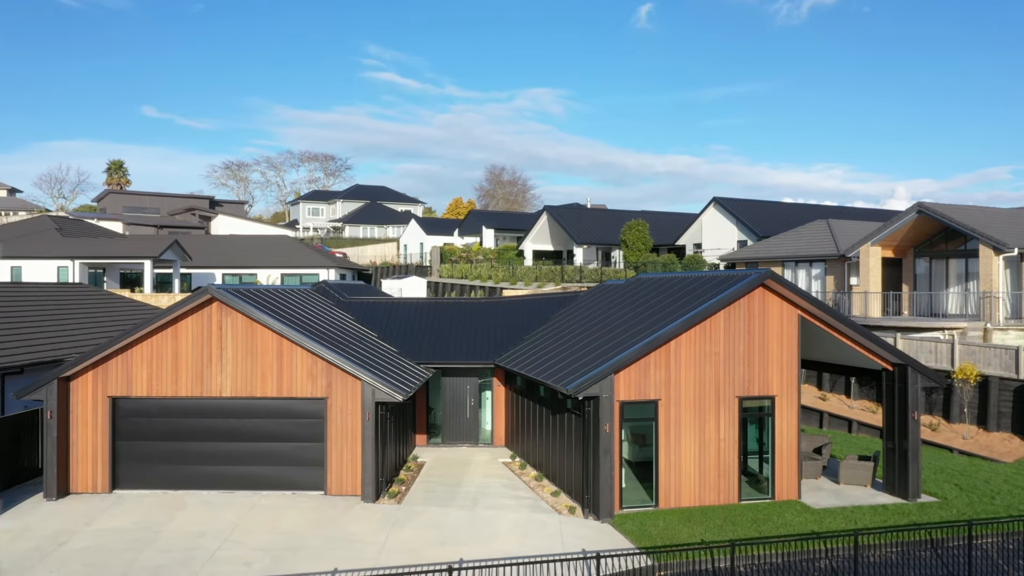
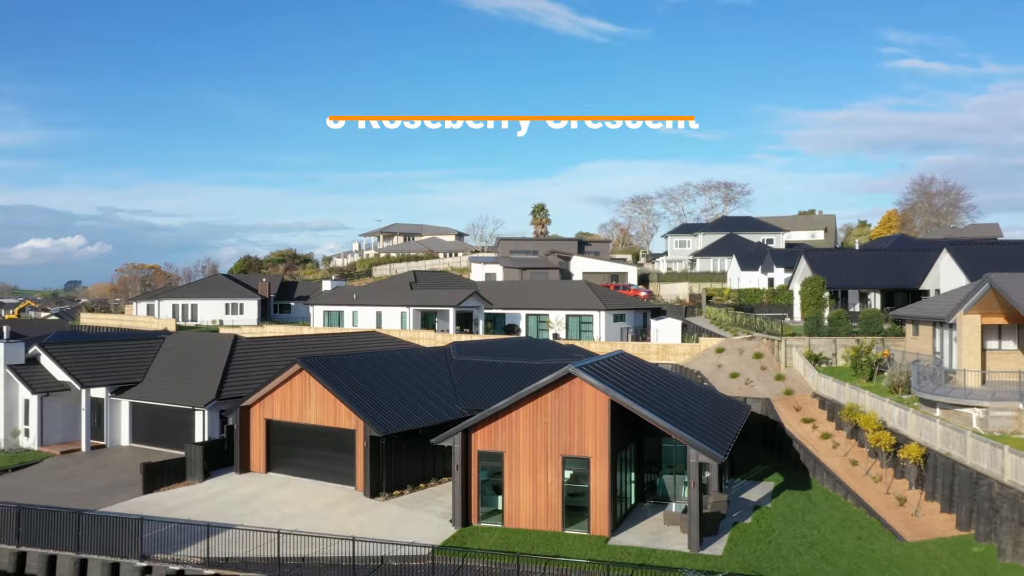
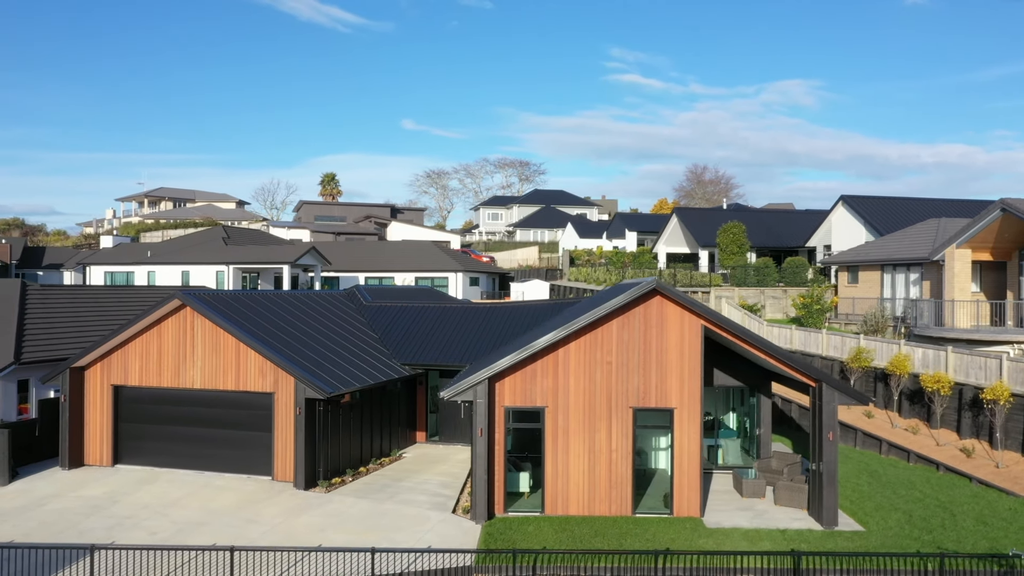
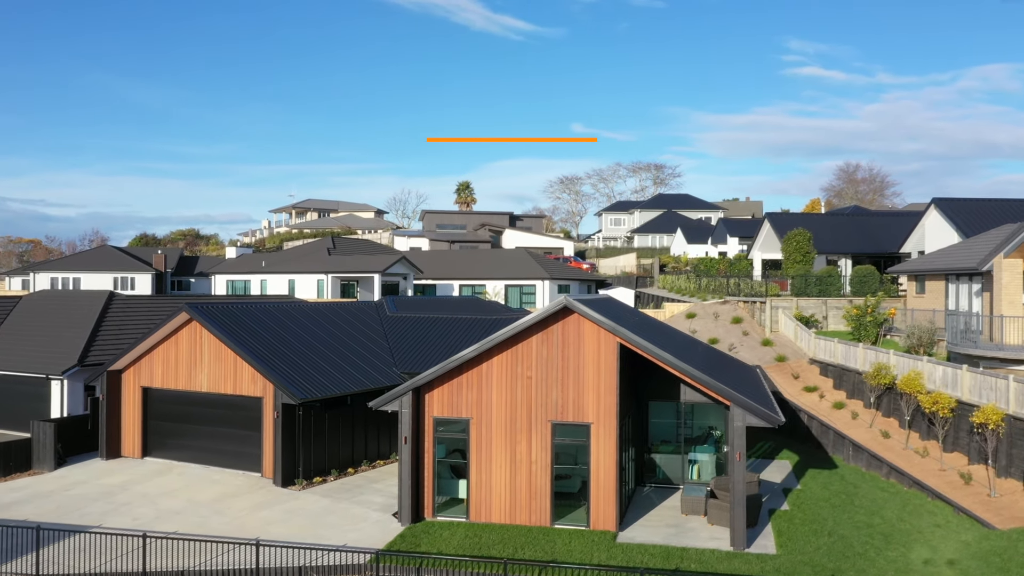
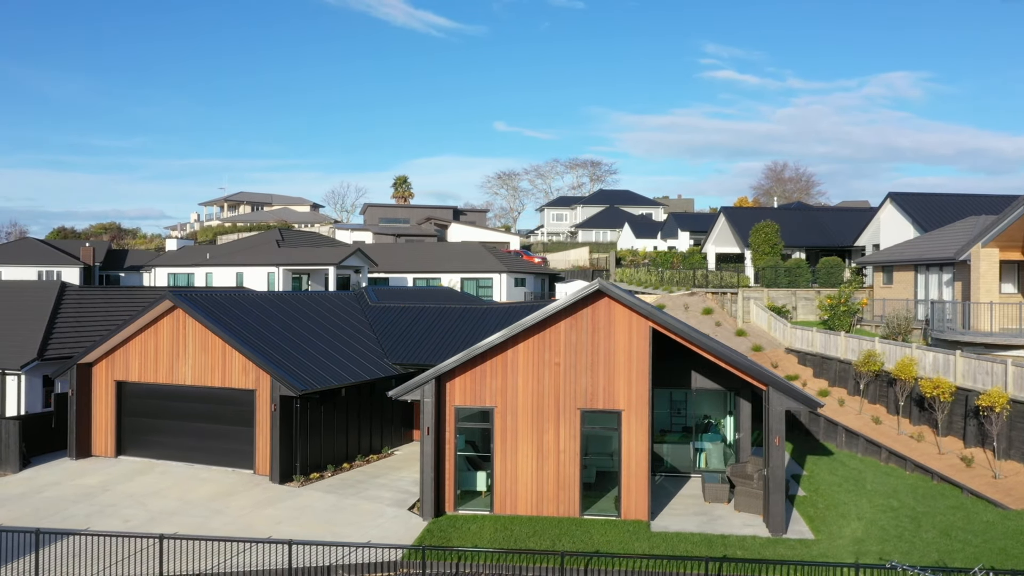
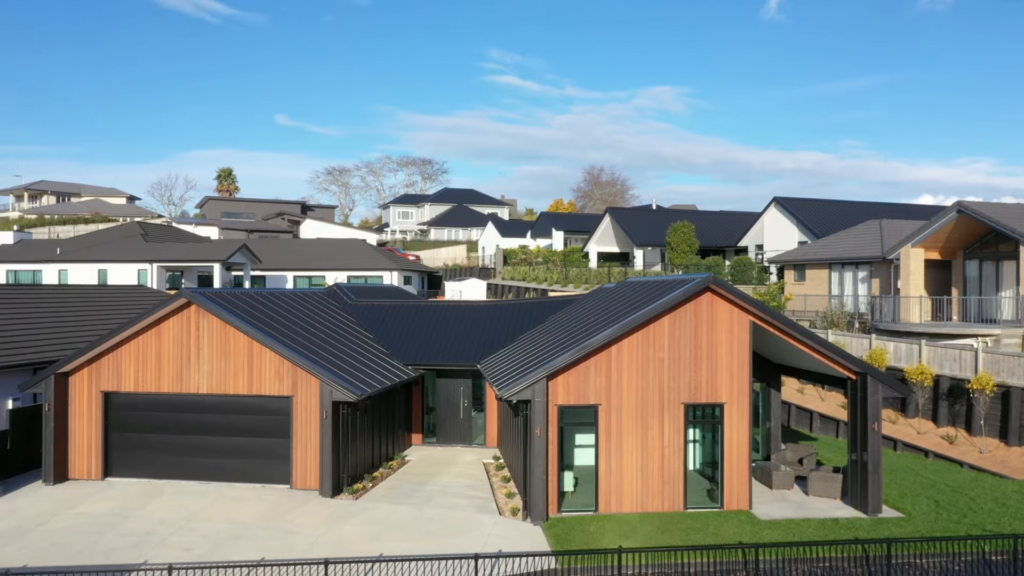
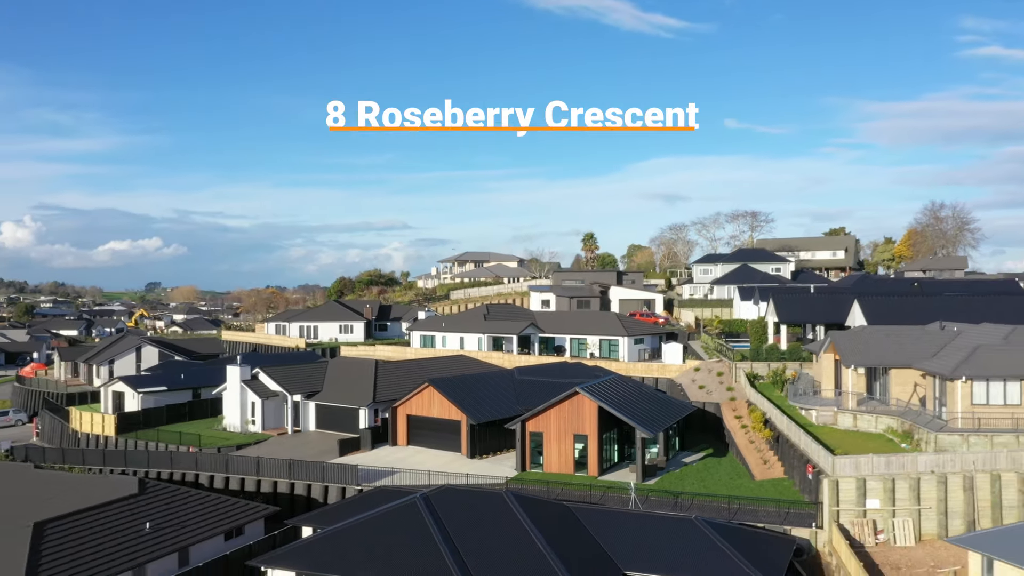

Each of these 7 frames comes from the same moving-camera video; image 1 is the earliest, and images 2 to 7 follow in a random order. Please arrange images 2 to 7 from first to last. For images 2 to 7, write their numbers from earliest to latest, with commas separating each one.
6, 3, 5, 4, 2, 7
